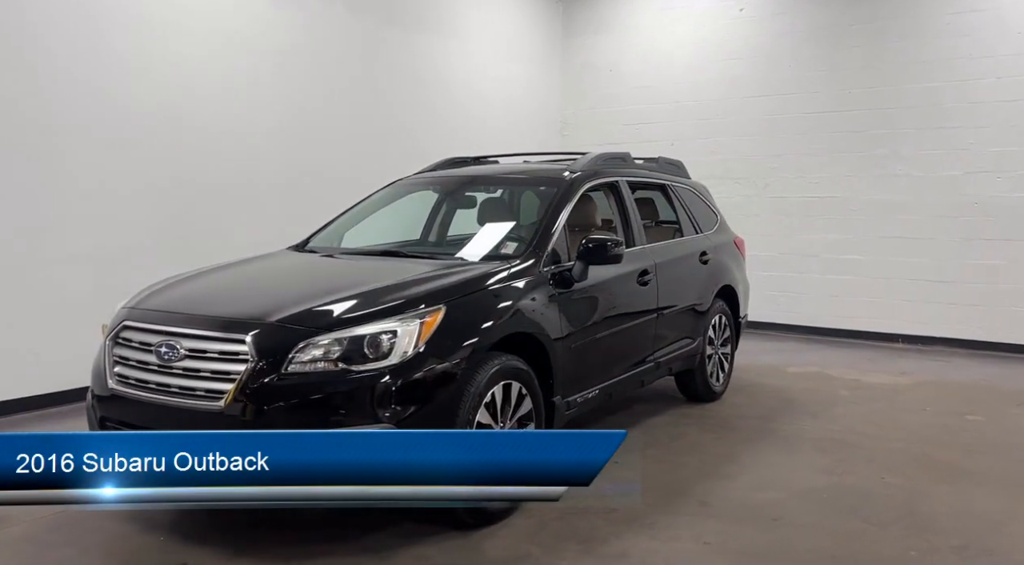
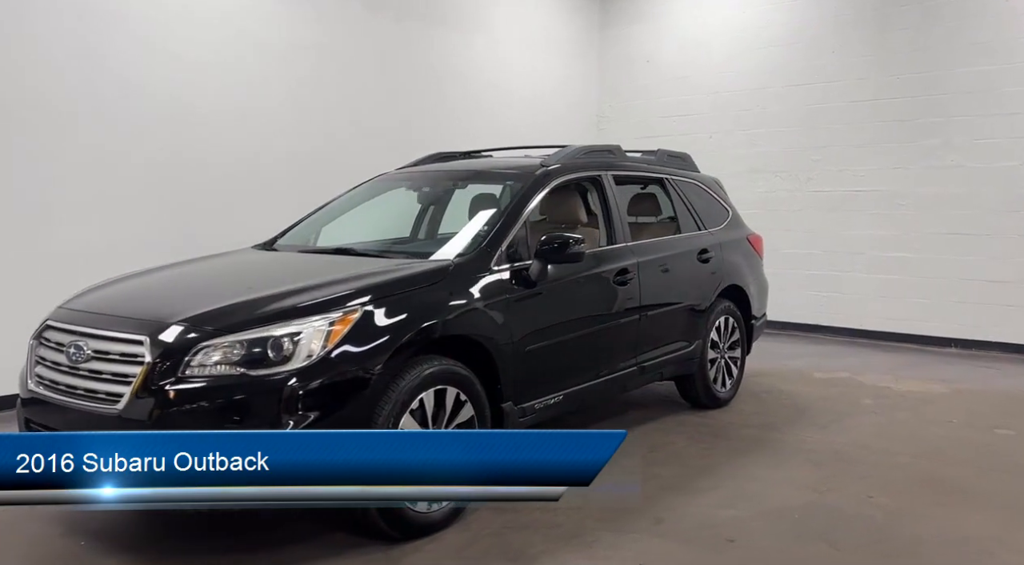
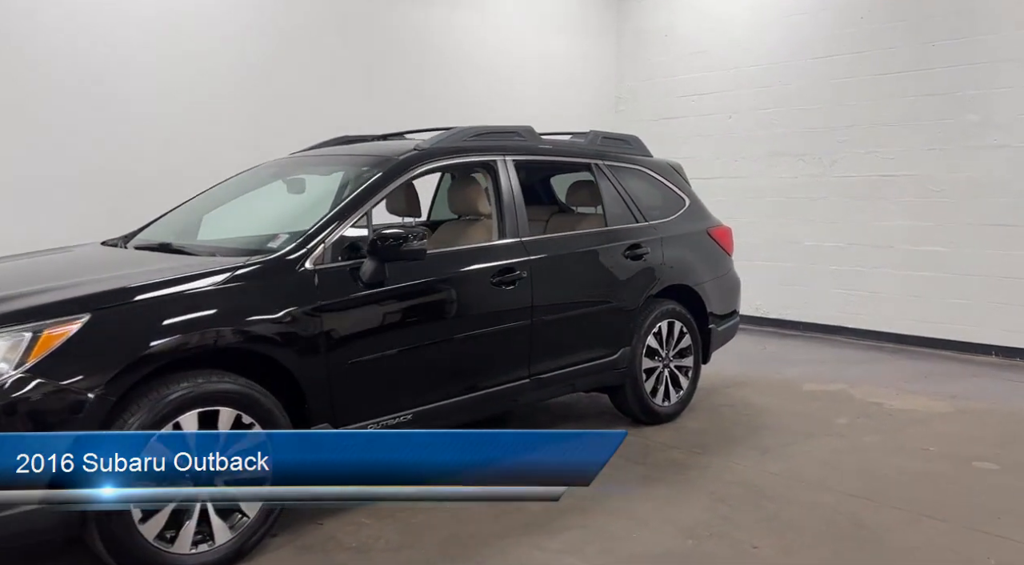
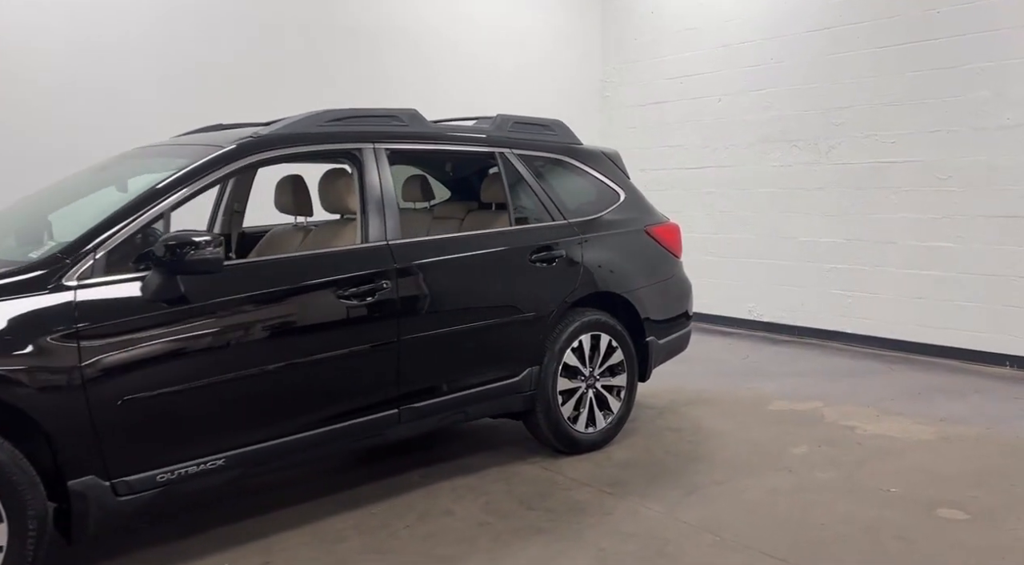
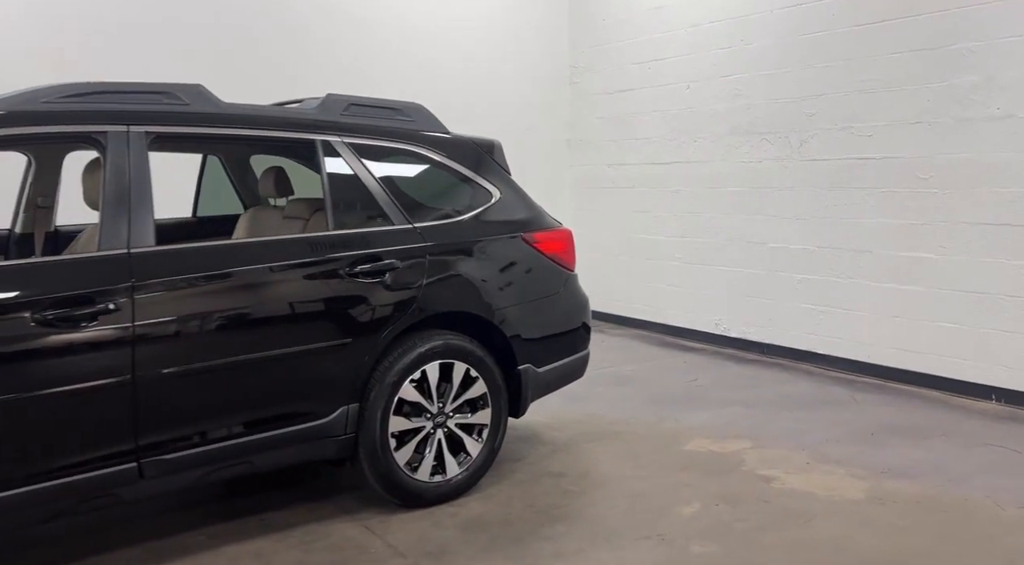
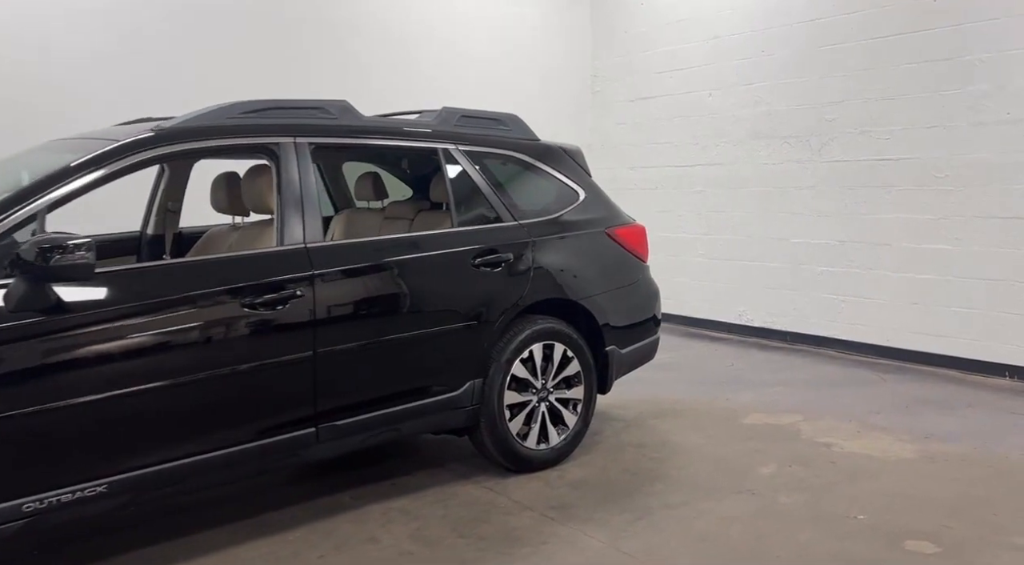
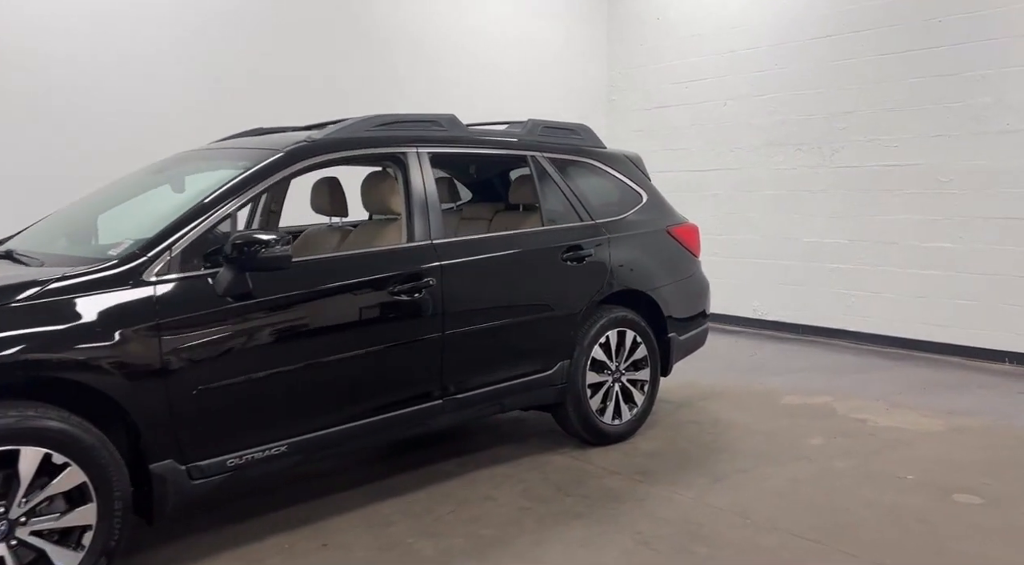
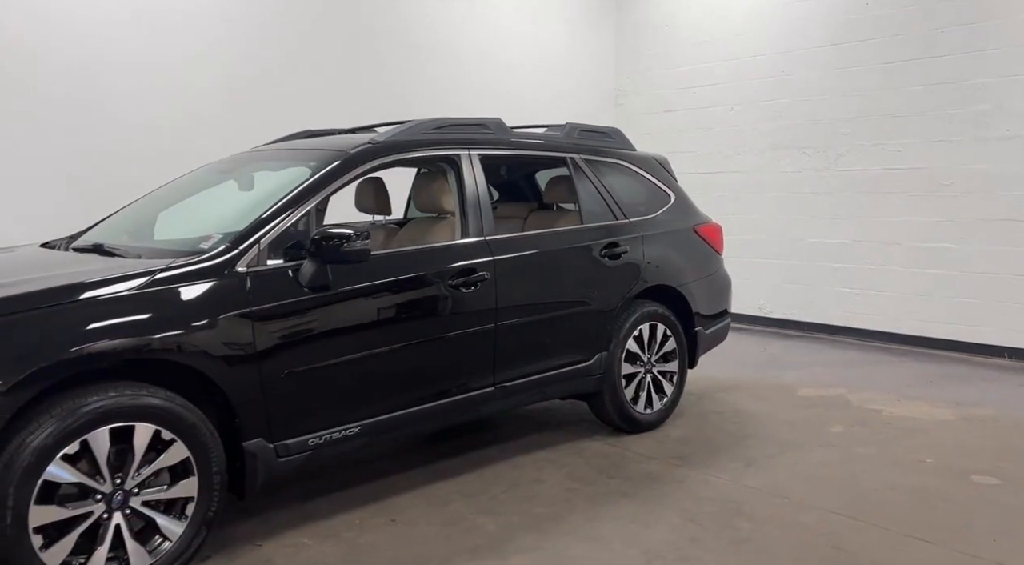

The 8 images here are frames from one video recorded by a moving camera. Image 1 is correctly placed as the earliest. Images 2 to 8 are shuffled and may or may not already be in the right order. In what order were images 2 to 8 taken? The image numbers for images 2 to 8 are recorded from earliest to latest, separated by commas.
2, 3, 8, 7, 4, 6, 5
